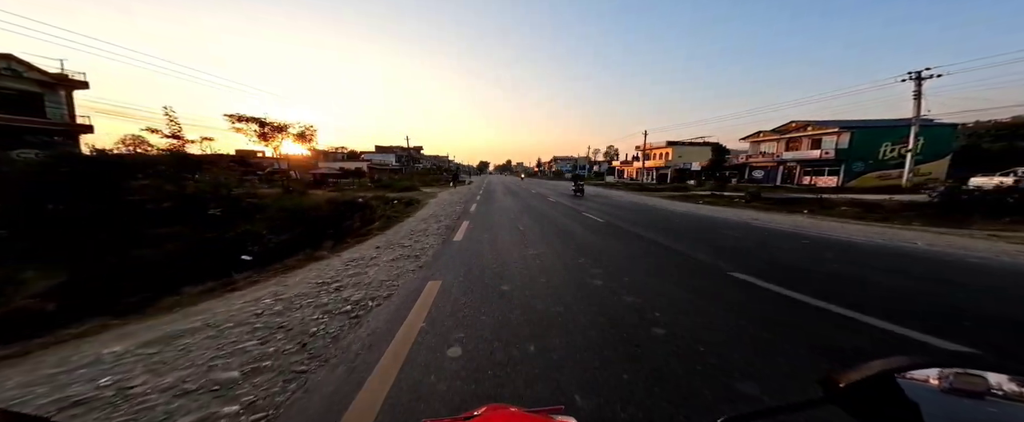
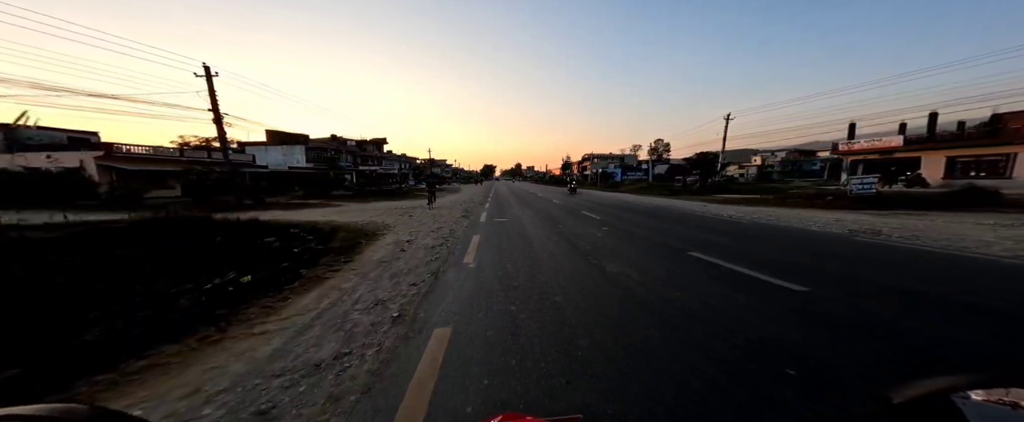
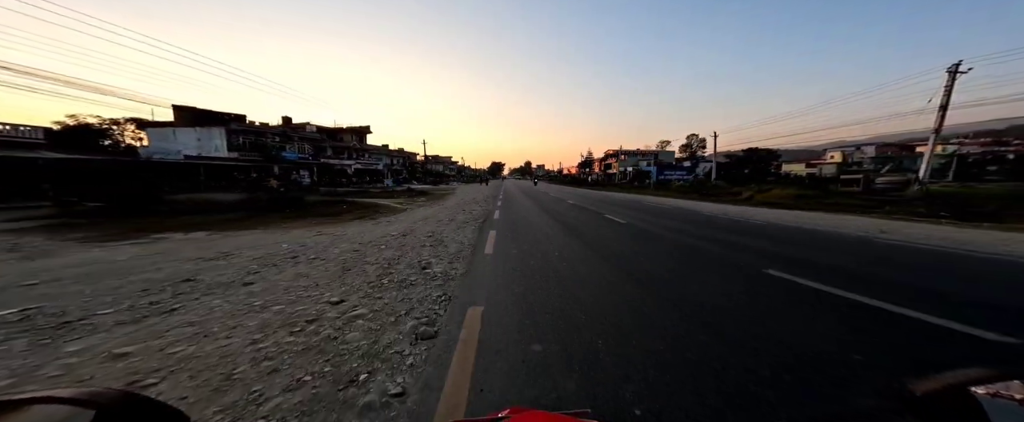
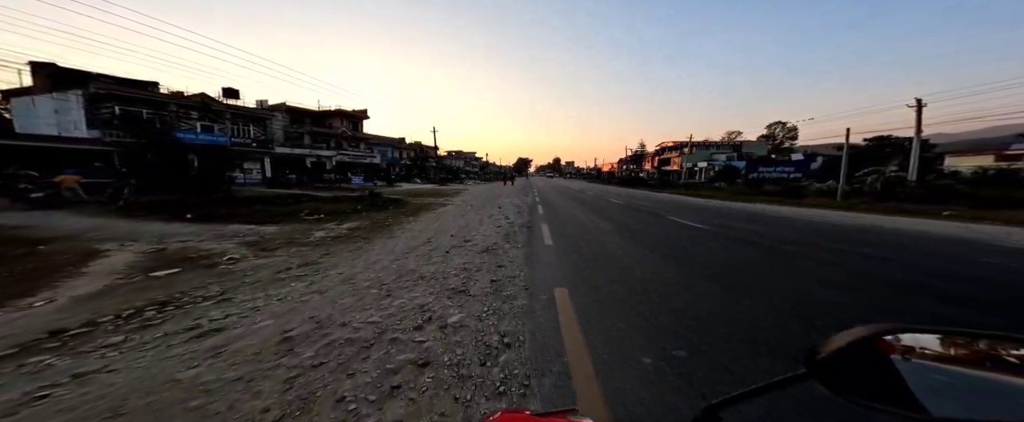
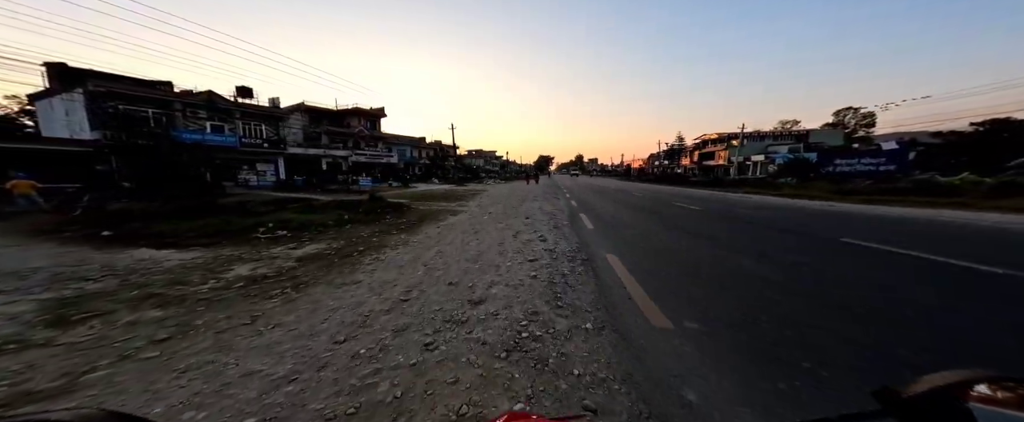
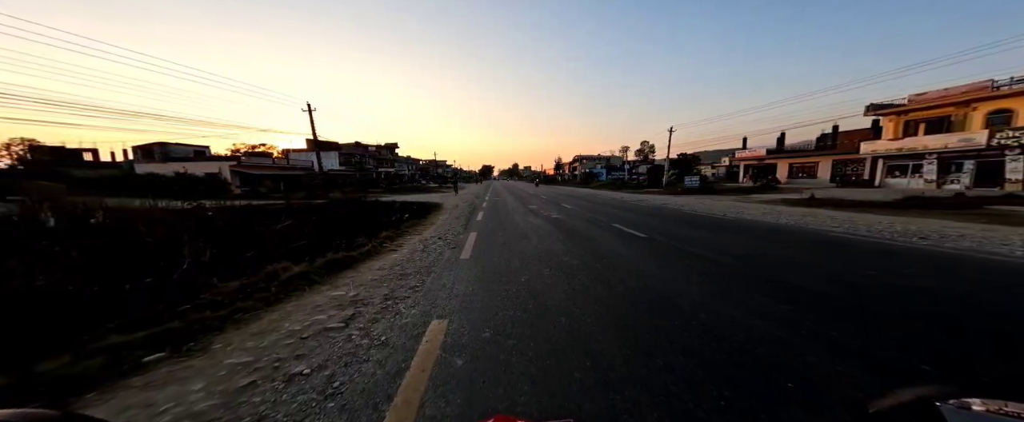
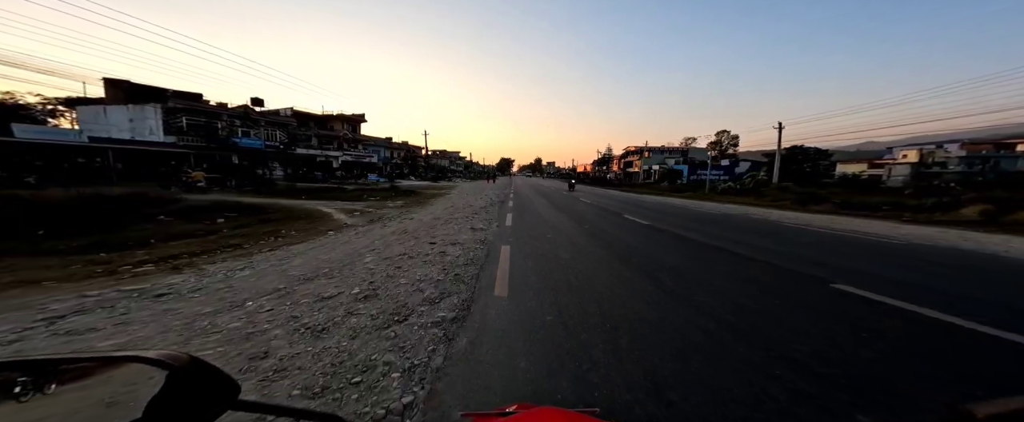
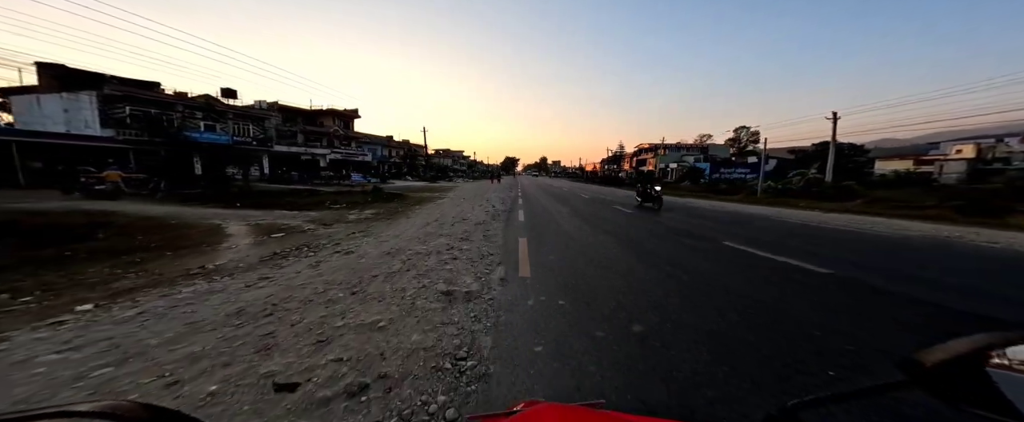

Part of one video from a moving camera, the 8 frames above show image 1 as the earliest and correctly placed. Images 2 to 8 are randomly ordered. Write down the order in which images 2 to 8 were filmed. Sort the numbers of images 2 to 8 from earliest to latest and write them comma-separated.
6, 2, 3, 7, 8, 4, 5
